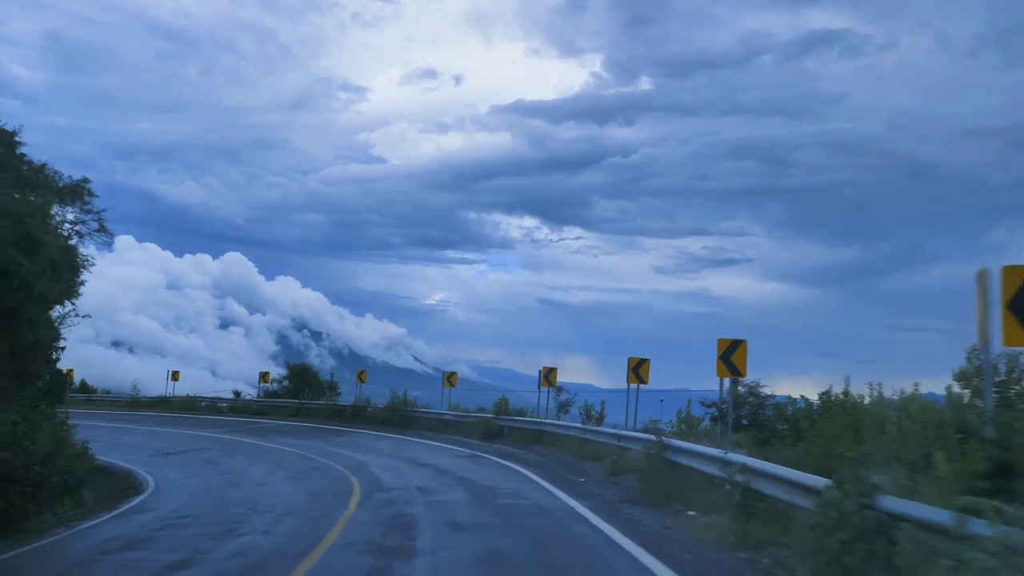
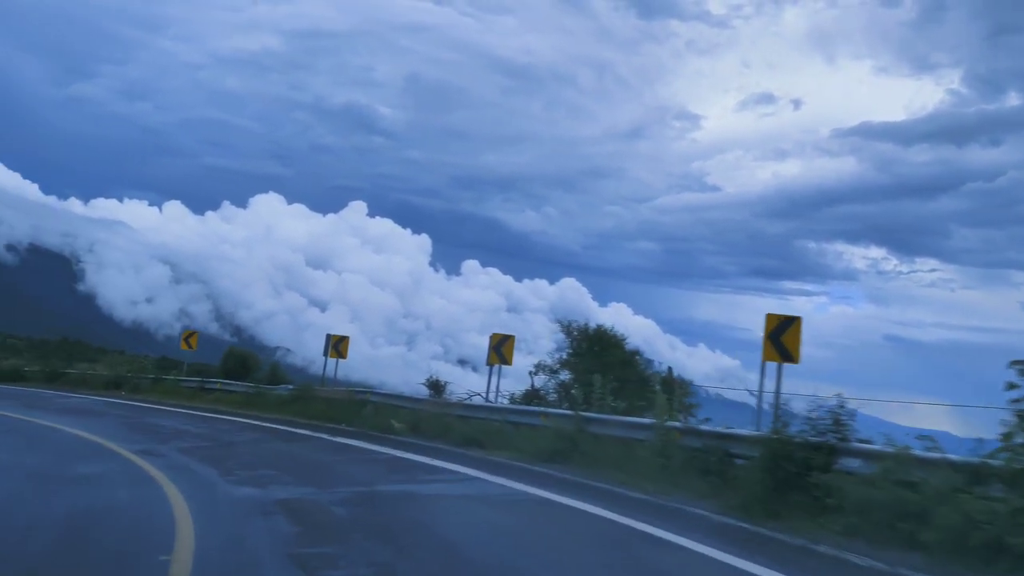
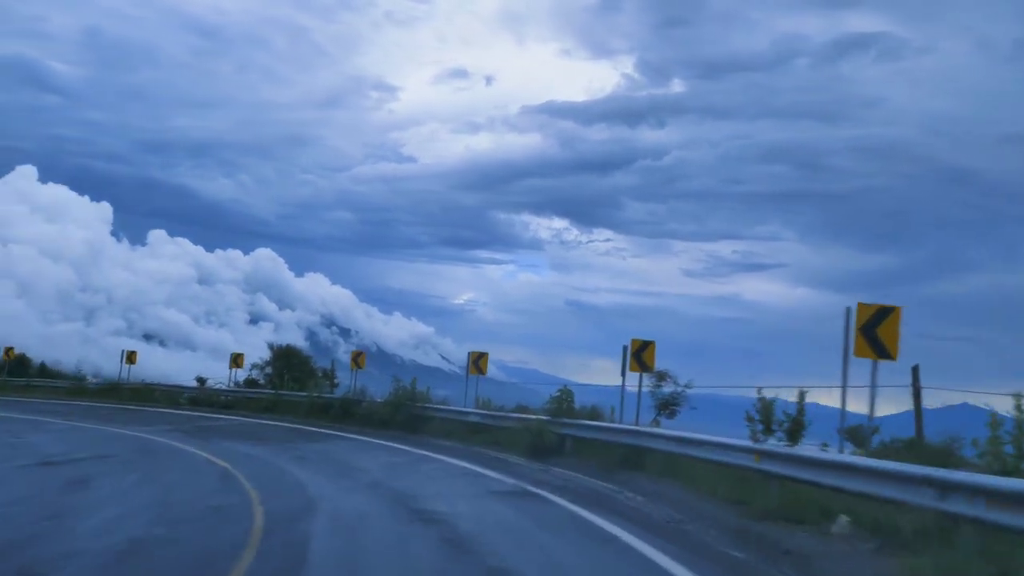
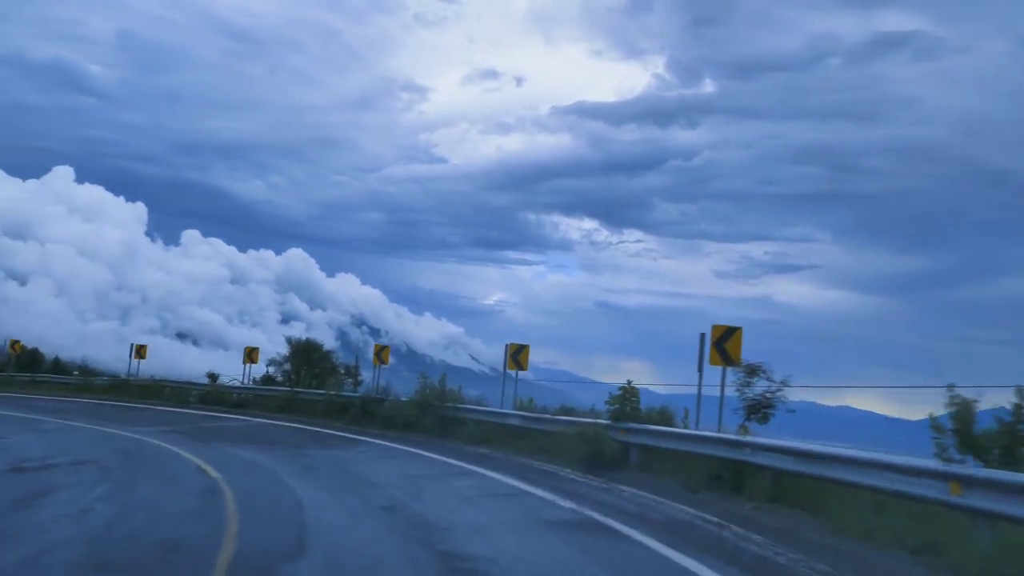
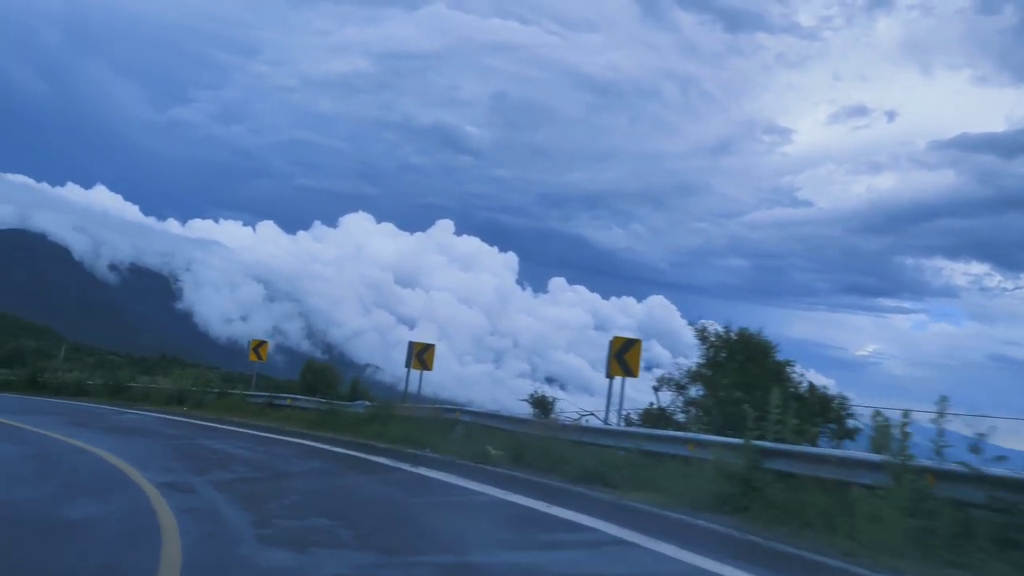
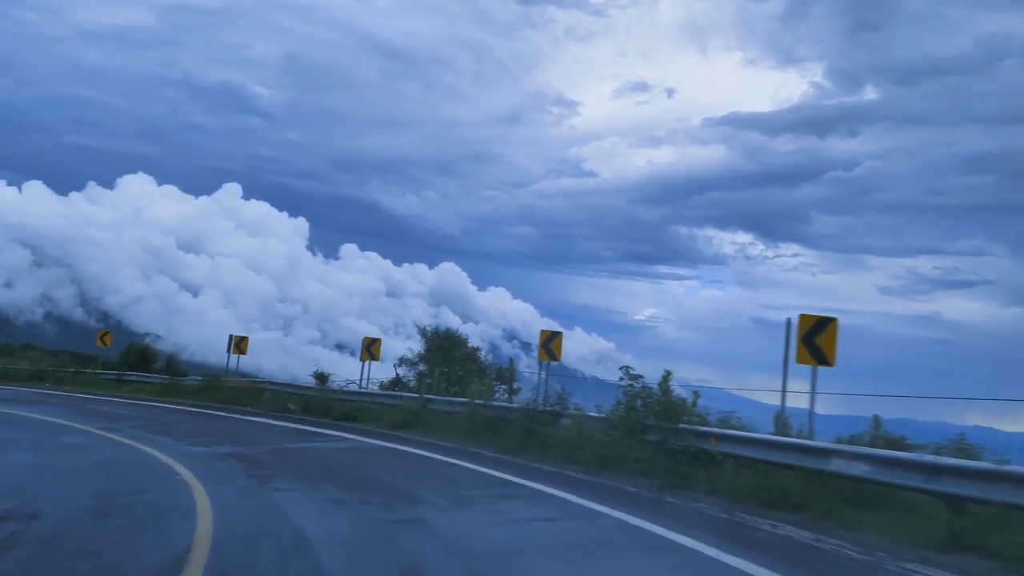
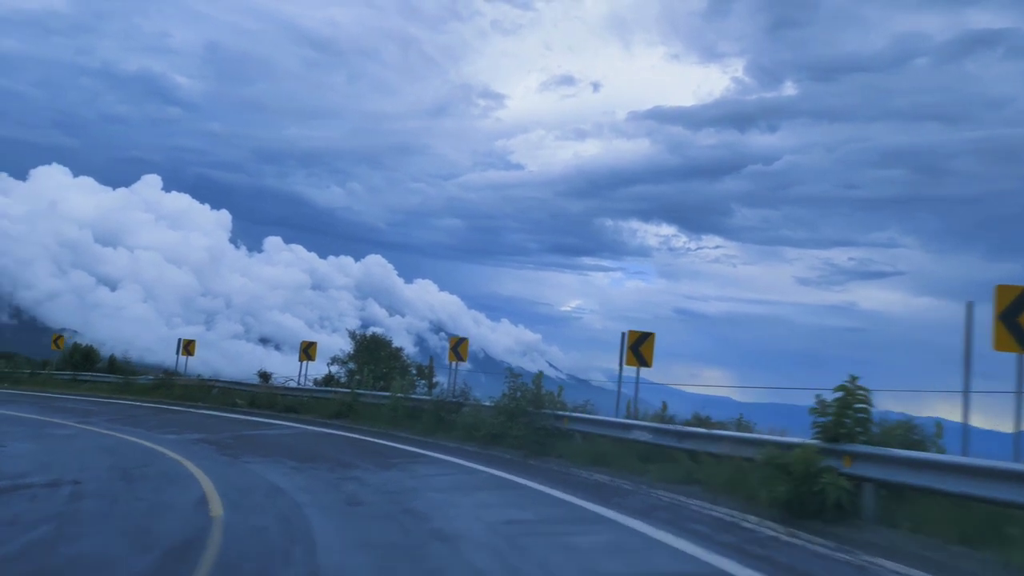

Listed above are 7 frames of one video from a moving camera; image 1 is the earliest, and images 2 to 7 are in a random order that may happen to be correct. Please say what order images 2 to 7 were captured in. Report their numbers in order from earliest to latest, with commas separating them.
3, 4, 7, 6, 2, 5
